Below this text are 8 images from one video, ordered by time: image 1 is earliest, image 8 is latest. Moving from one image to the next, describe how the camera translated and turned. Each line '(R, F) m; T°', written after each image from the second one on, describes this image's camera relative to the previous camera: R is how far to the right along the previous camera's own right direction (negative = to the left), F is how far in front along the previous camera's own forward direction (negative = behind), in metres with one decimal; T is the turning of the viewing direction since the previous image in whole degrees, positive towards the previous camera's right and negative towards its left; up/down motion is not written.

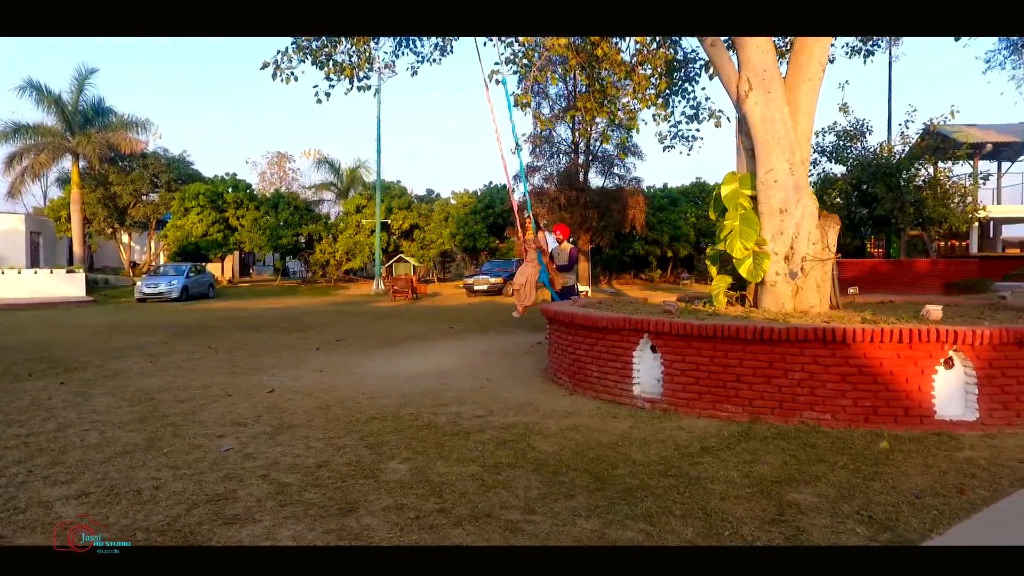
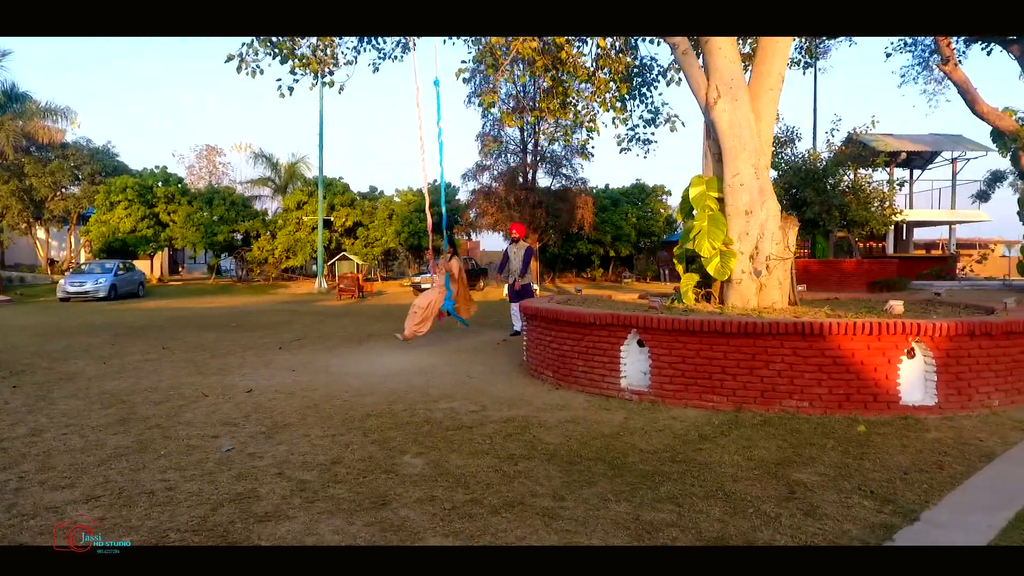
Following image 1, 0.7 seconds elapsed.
(-0.6, -0.1) m; +6°
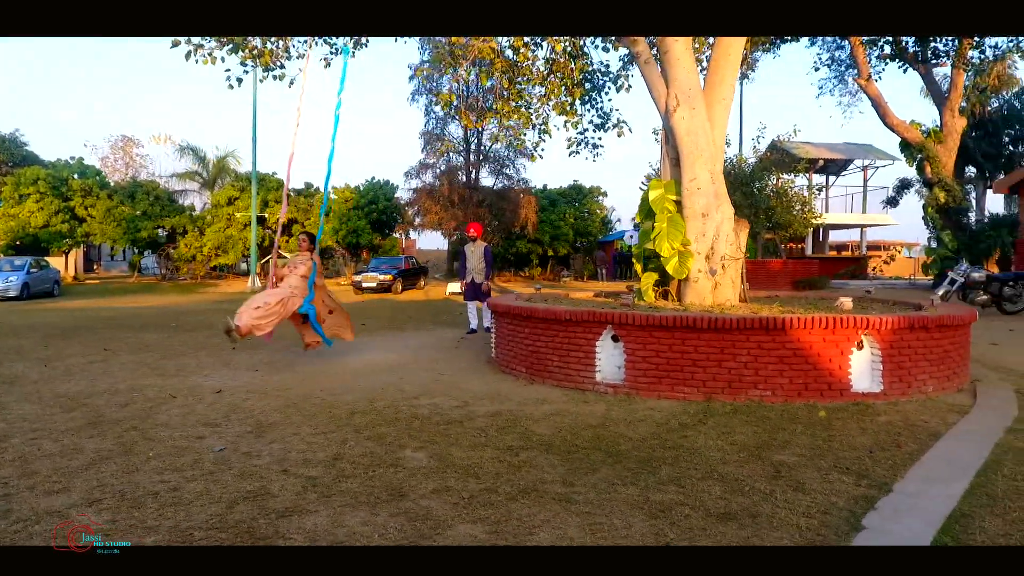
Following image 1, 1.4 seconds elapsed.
(-0.5, -0.2) m; +6°
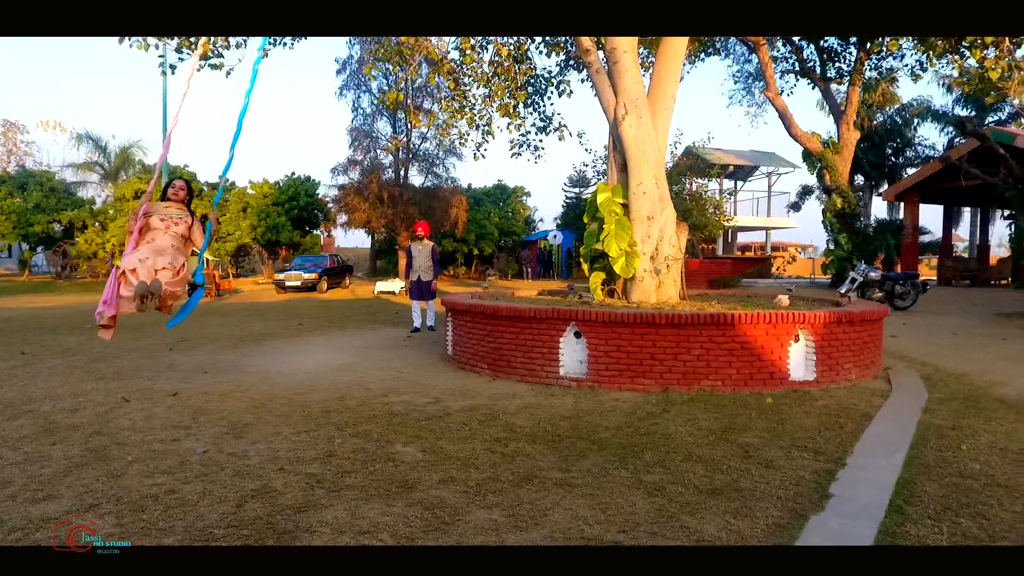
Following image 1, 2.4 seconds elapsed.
(-0.6, -0.2) m; +8°
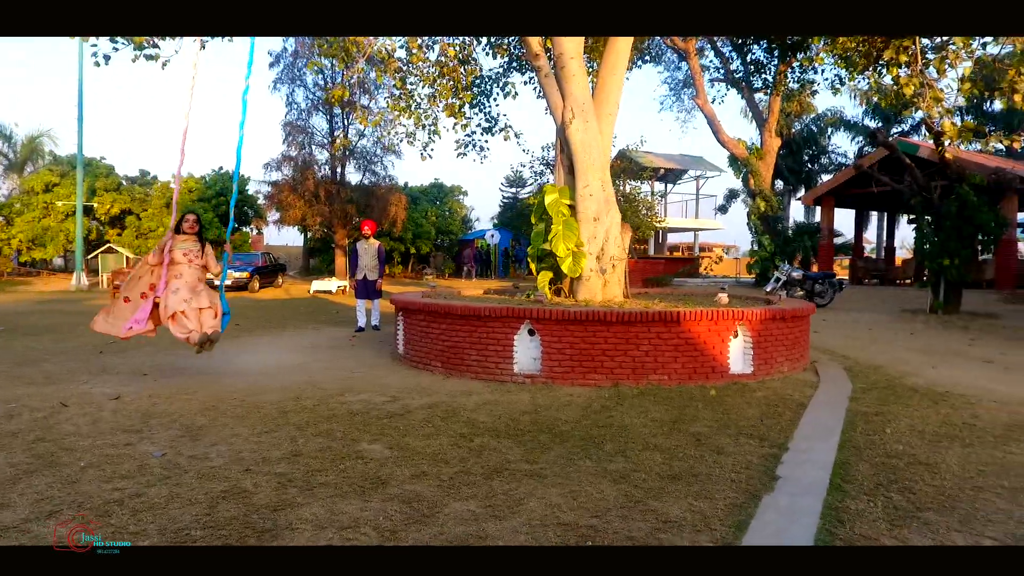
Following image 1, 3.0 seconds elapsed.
(-0.3, -0.1) m; +6°
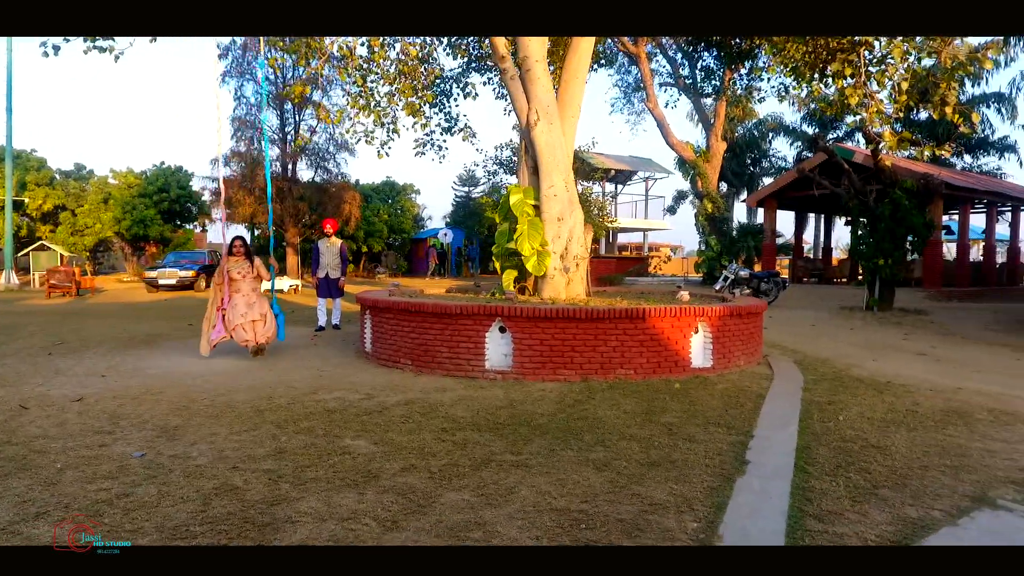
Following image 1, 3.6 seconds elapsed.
(-0.3, -0.1) m; +5°
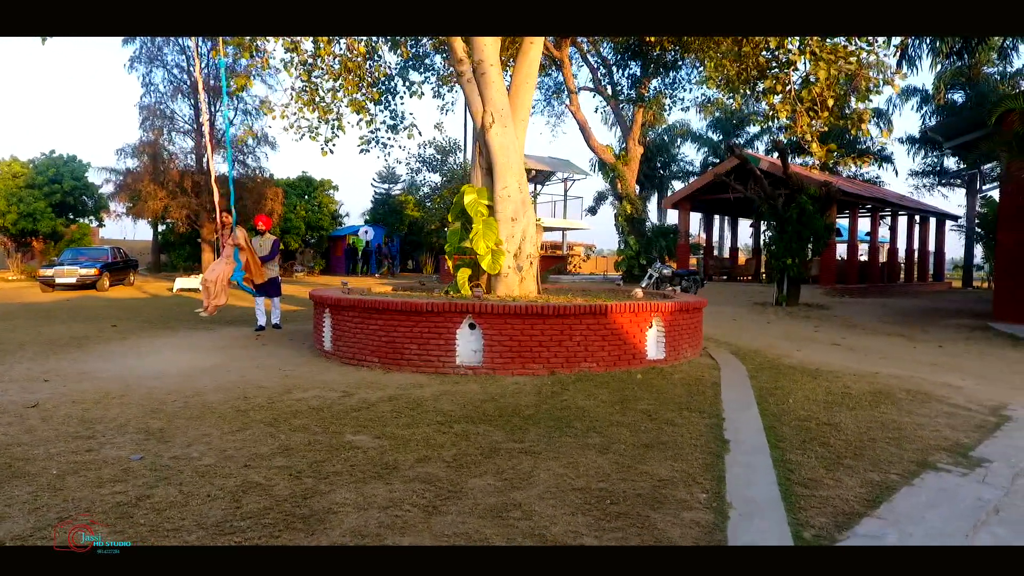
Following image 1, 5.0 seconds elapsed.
(-0.7, -0.2) m; +8°
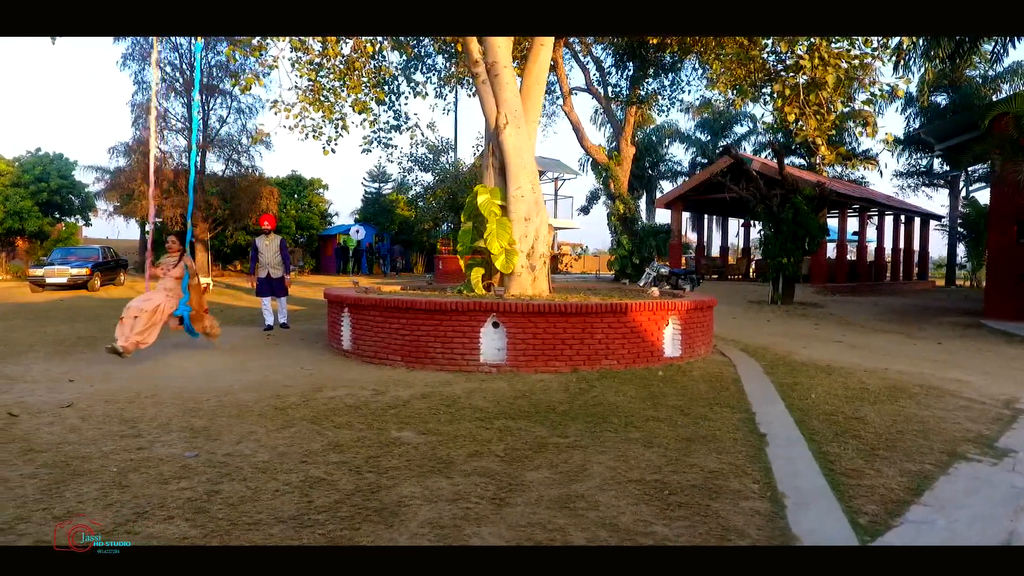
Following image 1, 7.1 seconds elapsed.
(-0.5, -0.1) m; +1°
